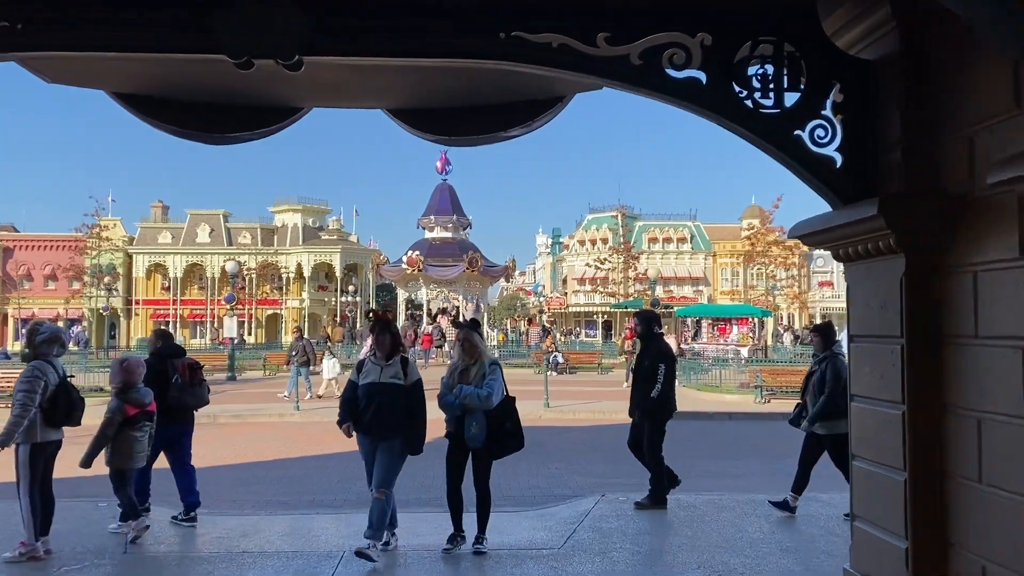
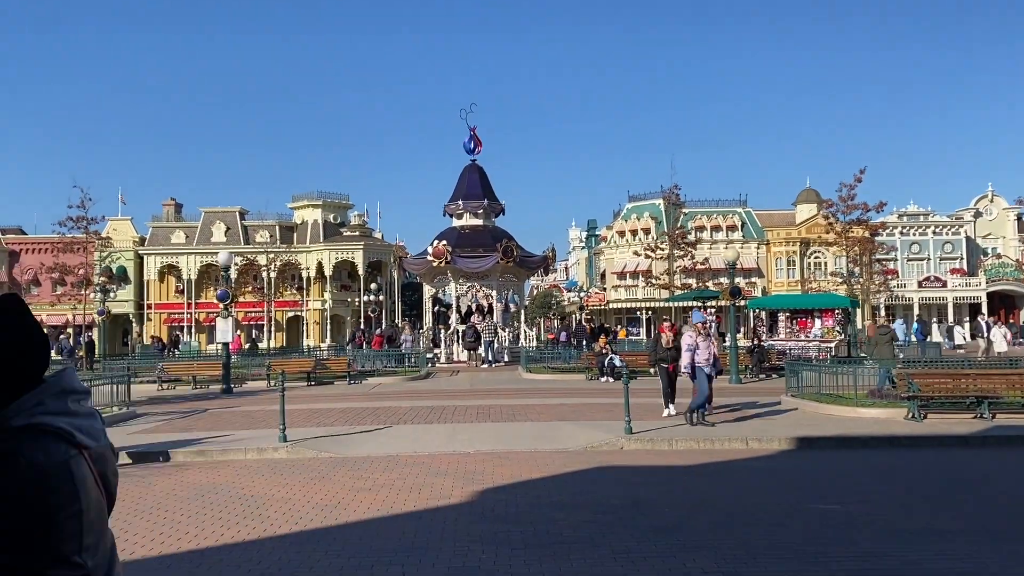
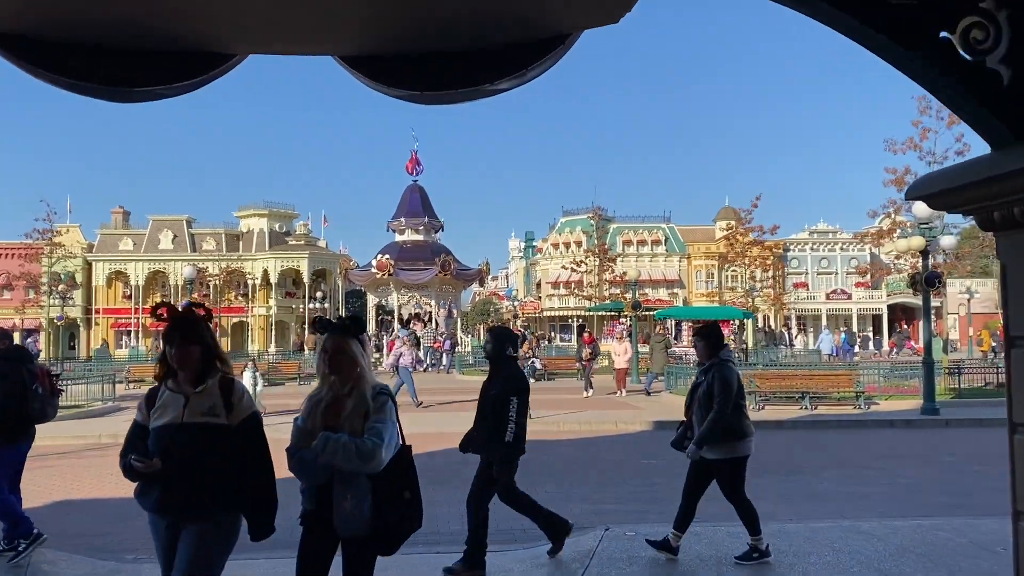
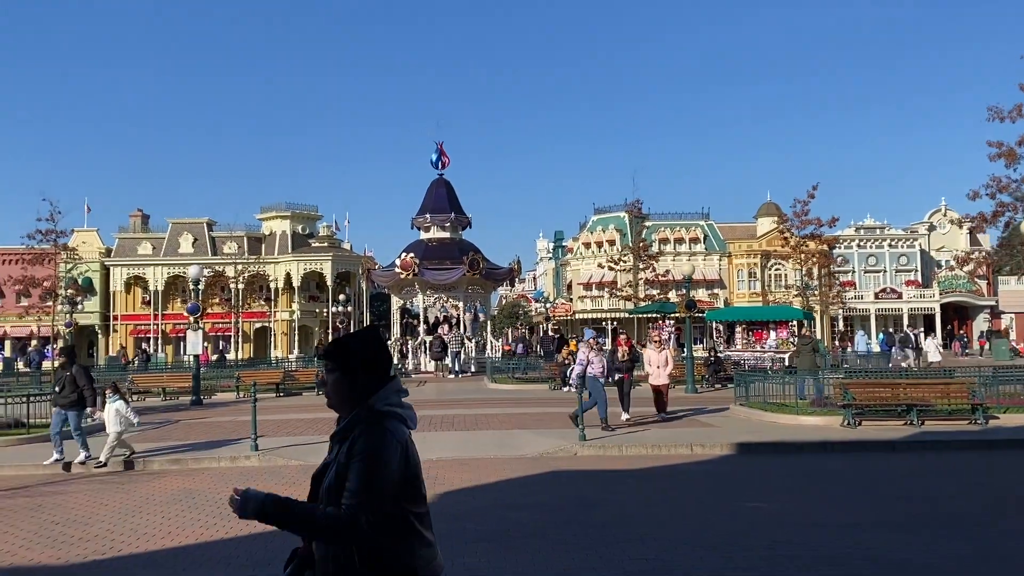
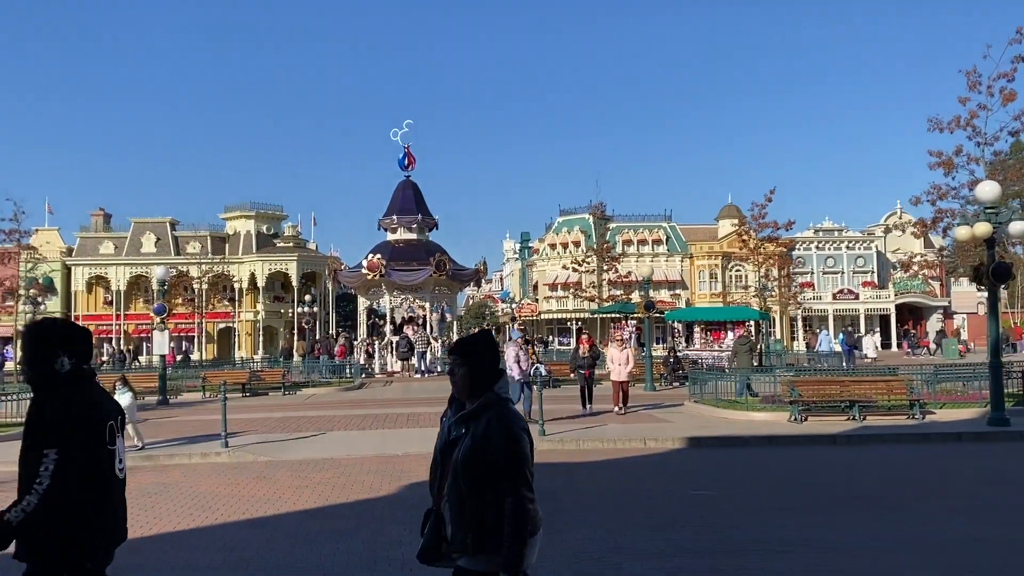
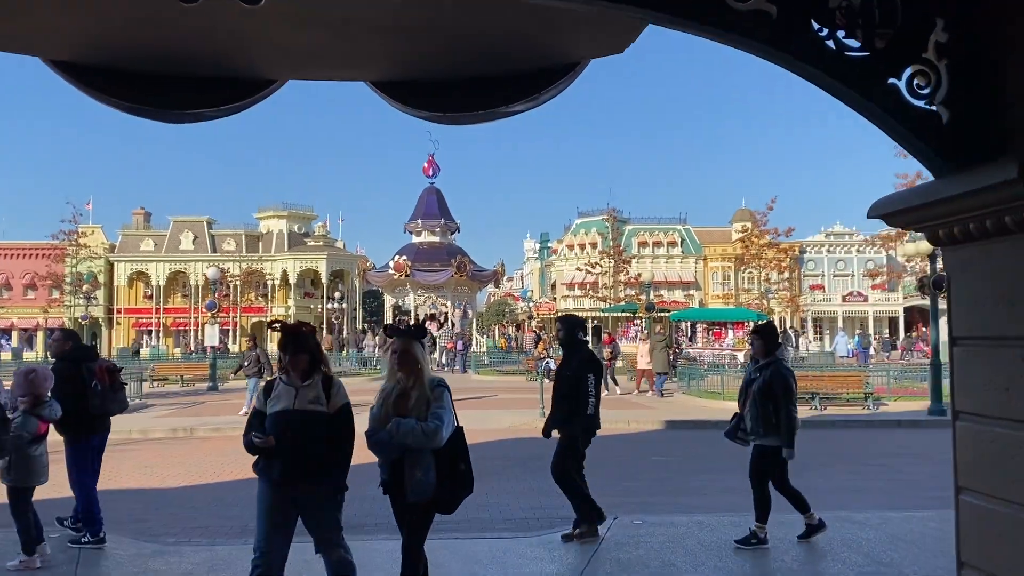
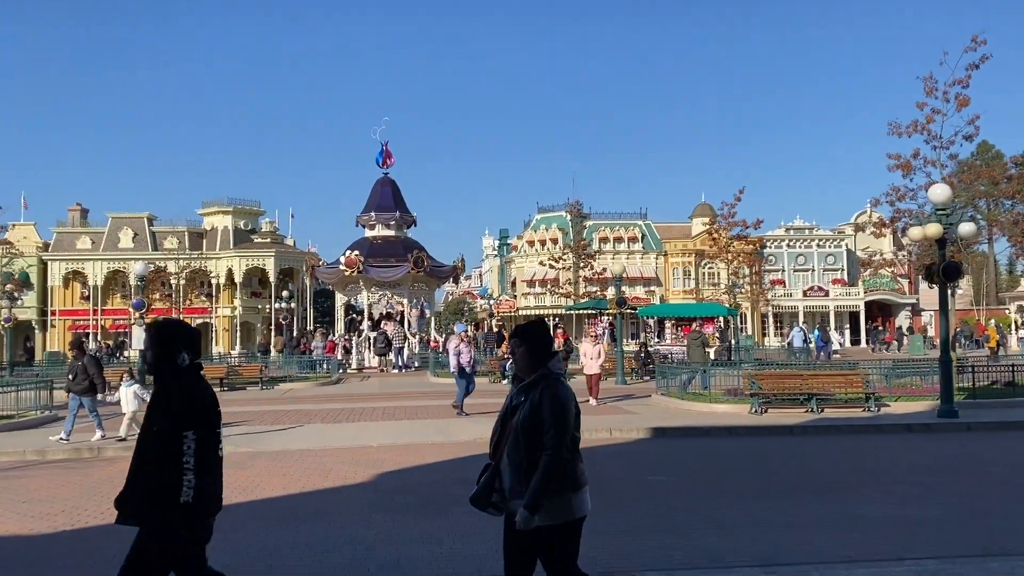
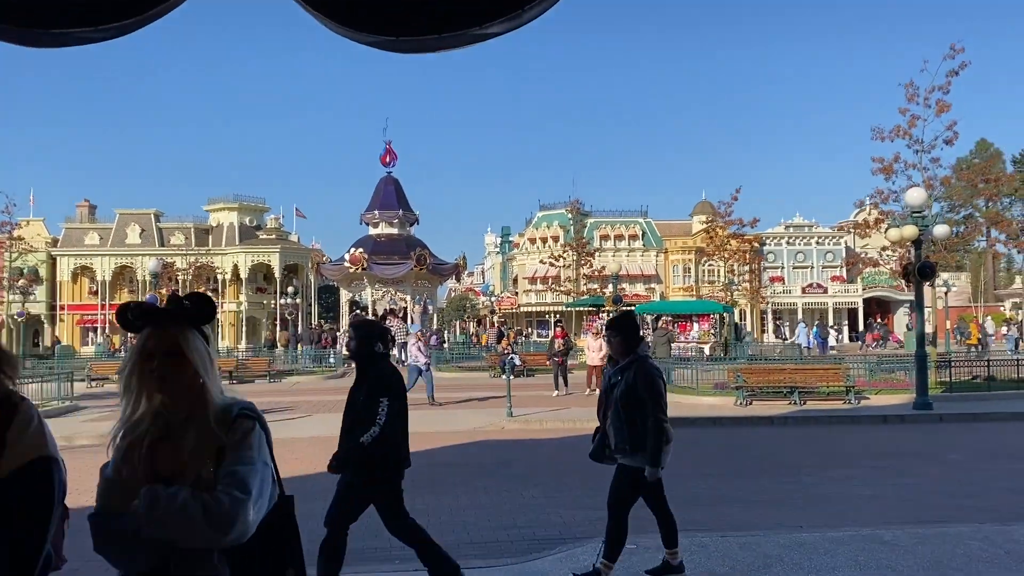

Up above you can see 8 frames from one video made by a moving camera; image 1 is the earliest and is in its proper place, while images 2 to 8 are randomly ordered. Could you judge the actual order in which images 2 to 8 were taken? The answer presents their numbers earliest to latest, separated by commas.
6, 3, 8, 7, 5, 4, 2
